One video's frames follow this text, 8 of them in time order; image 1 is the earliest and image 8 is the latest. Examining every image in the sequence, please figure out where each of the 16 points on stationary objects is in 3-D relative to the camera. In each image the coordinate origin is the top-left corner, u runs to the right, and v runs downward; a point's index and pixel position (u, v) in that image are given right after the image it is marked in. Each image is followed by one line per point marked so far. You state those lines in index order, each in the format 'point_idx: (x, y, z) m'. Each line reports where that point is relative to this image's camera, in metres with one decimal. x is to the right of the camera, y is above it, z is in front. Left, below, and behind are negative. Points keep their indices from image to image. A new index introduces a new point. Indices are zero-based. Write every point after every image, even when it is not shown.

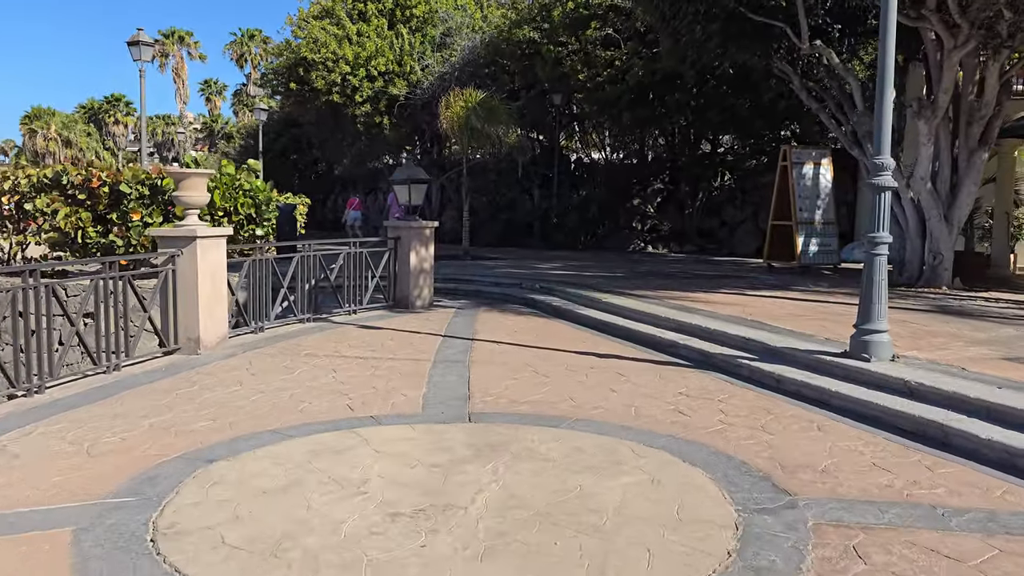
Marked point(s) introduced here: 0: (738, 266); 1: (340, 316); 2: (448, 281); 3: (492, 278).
0: (+4.4, +0.4, +16.5) m
1: (-2.1, -0.3, +10.2) m
2: (-1.1, +0.2, +13.4) m
3: (-0.4, +0.2, +13.6) m
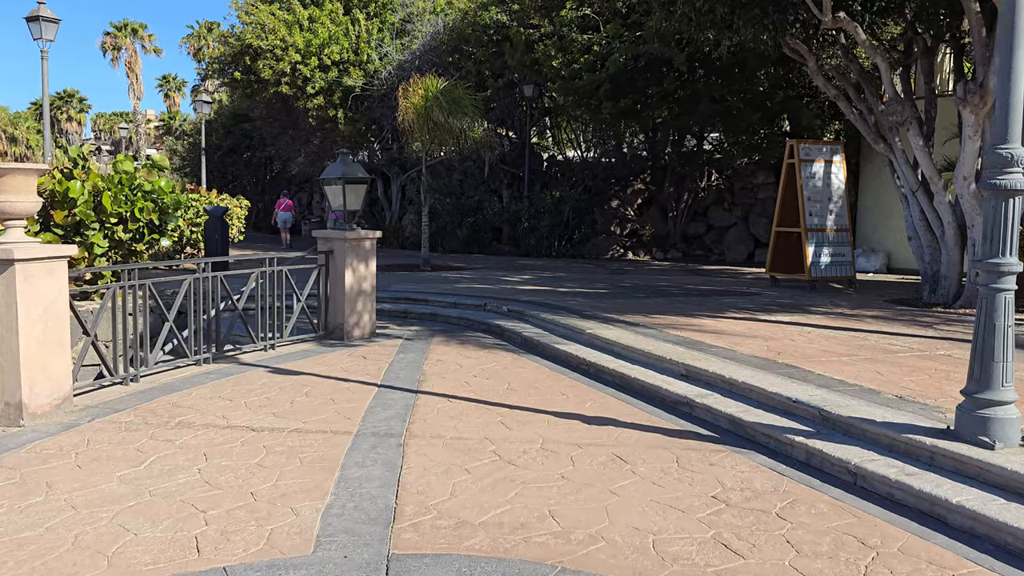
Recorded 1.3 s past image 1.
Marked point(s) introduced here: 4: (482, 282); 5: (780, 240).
0: (+3.8, +0.1, +14.5) m
1: (-2.5, -0.6, +8.0) m
2: (-1.6, -0.1, +11.3) m
3: (-0.9, -0.1, +11.4) m
4: (-0.5, +0.1, +13.4) m
5: (+4.2, +0.7, +13.2) m
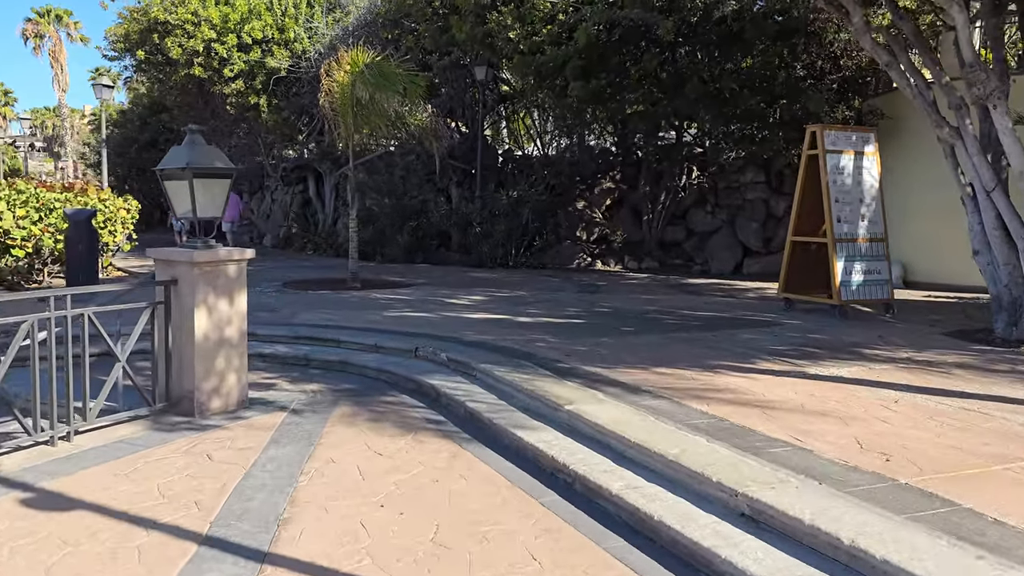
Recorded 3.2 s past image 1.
0: (+3.0, -0.2, +11.8) m
1: (-2.8, -0.9, +4.9) m
2: (-2.1, -0.4, +8.3) m
3: (-1.4, -0.4, +8.5) m
4: (-1.1, -0.2, +10.5) m
5: (+3.5, +0.4, +10.5) m
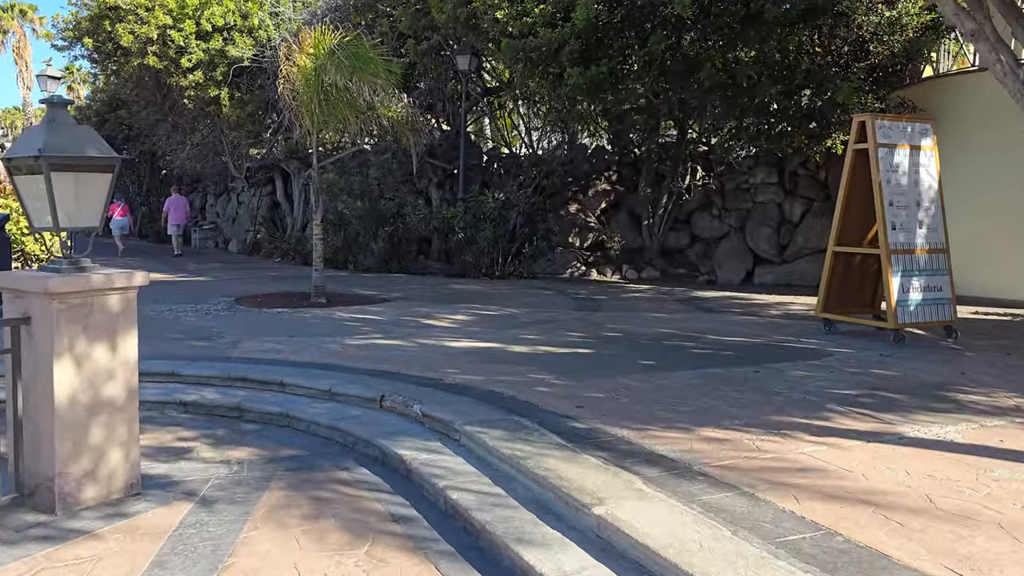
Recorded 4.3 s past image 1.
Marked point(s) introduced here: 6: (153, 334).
0: (+2.9, -0.4, +10.2) m
1: (-2.8, -1.1, +3.2) m
2: (-2.2, -0.6, +6.5) m
3: (-1.5, -0.6, +6.8) m
4: (-1.2, -0.4, +8.7) m
5: (+3.4, +0.2, +8.9) m
6: (-3.5, -0.5, +8.2) m
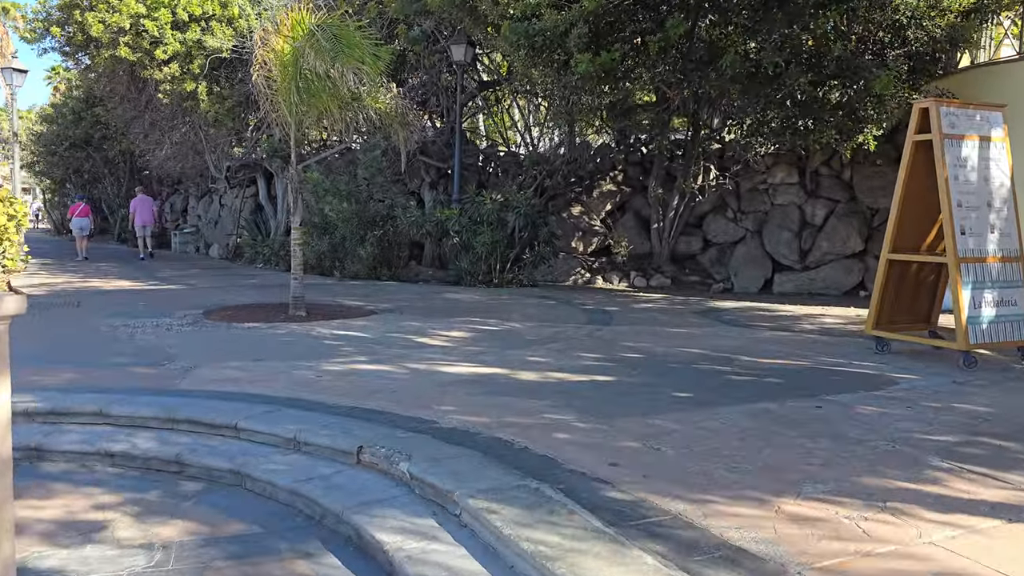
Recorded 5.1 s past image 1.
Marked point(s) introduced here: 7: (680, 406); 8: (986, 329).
0: (+2.9, -0.5, +9.0) m
1: (-2.7, -1.2, +1.9) m
2: (-2.1, -0.7, +5.3) m
3: (-1.4, -0.7, +5.6) m
4: (-1.2, -0.6, +7.5) m
5: (+3.4, +0.1, +7.7) m
6: (-3.4, -0.6, +7.0) m
7: (+1.1, -0.8, +5.5) m
8: (+4.0, -0.3, +7.0) m
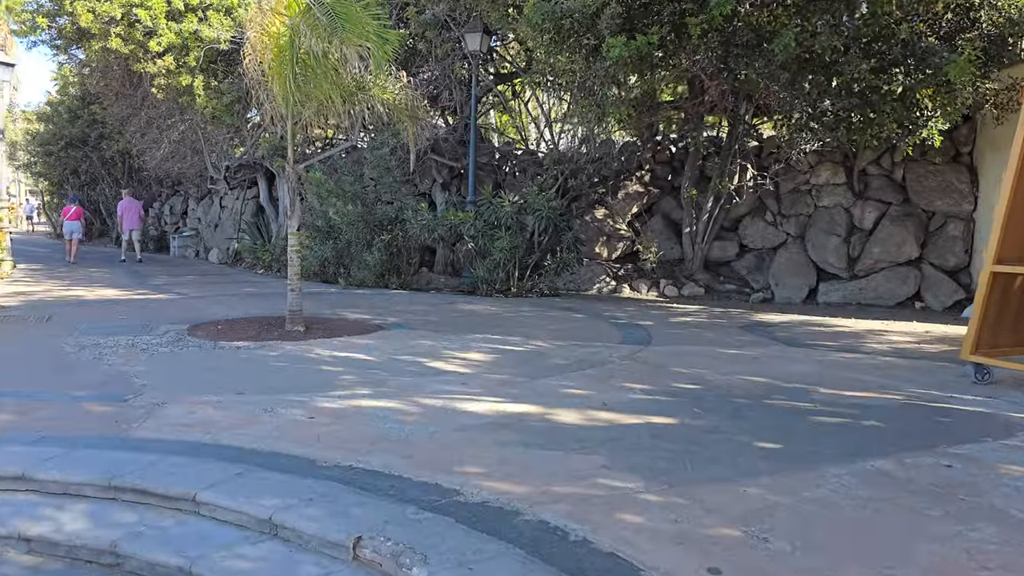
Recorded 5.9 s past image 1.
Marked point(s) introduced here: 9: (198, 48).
0: (+3.2, -0.6, +7.8) m
1: (-2.5, -1.3, +0.8) m
2: (-1.9, -0.9, +4.1) m
3: (-1.2, -0.8, +4.4) m
4: (-1.0, -0.7, +6.3) m
5: (+3.7, 0.0, +6.5) m
6: (-3.2, -0.7, +5.8) m
7: (+1.3, -0.9, +4.3) m
8: (+4.2, -0.5, +5.8) m
9: (-6.0, +4.6, +16.3) m
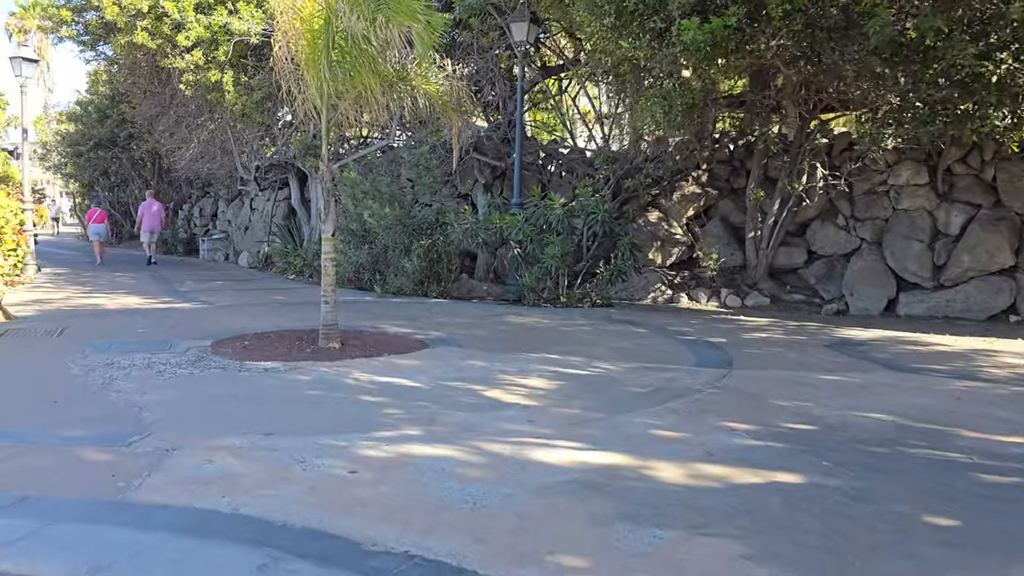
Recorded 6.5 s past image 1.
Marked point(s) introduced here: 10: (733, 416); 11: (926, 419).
0: (+3.7, -0.8, +6.6) m
1: (-2.3, -1.4, -0.1) m
2: (-1.5, -1.0, +3.2) m
3: (-0.8, -0.9, +3.4) m
4: (-0.5, -0.8, +5.4) m
5: (+4.2, -0.2, +5.3) m
6: (-2.8, -0.8, +4.9) m
7: (+1.7, -1.0, +3.2) m
8: (+4.6, -0.6, +4.6) m
9: (-5.2, +4.5, +15.5) m
10: (+1.4, -0.8, +5.5) m
11: (+2.7, -0.8, +5.5) m
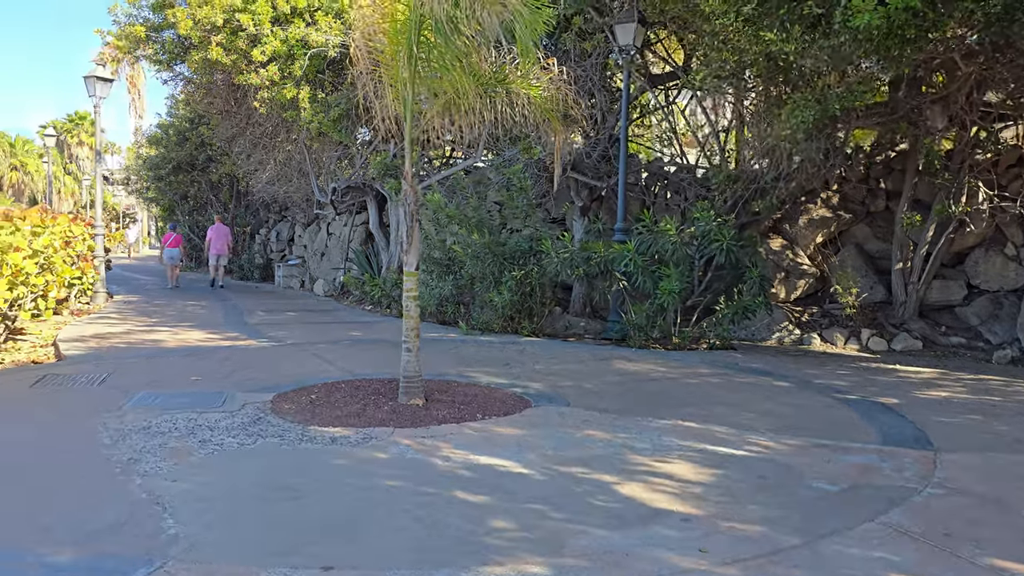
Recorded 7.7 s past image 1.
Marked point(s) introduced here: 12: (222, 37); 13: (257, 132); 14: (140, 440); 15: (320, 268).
0: (+4.5, -1.1, +4.7) m
1: (-2.0, -1.6, -1.5) m
2: (-1.0, -1.2, +1.7) m
3: (-0.3, -1.2, +1.9) m
4: (+0.2, -1.1, +3.8) m
5: (+4.8, -0.5, +3.4) m
6: (-2.1, -1.1, +3.6) m
7: (+2.2, -1.3, +1.5) m
8: (+5.3, -0.9, +2.6) m
9: (-3.5, +3.9, +14.4) m
10: (+2.1, -1.1, +3.8) m
11: (+3.4, -1.2, +3.6) m
12: (-5.0, +4.3, +14.5) m
13: (-5.3, +3.2, +17.6) m
14: (-2.4, -1.0, +5.5) m
15: (-4.4, +0.5, +19.5) m
